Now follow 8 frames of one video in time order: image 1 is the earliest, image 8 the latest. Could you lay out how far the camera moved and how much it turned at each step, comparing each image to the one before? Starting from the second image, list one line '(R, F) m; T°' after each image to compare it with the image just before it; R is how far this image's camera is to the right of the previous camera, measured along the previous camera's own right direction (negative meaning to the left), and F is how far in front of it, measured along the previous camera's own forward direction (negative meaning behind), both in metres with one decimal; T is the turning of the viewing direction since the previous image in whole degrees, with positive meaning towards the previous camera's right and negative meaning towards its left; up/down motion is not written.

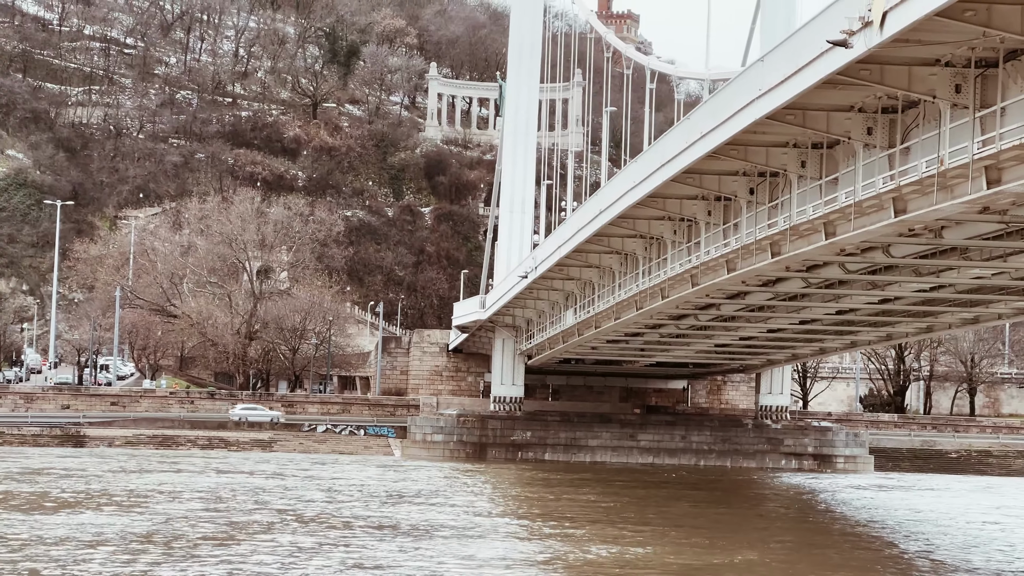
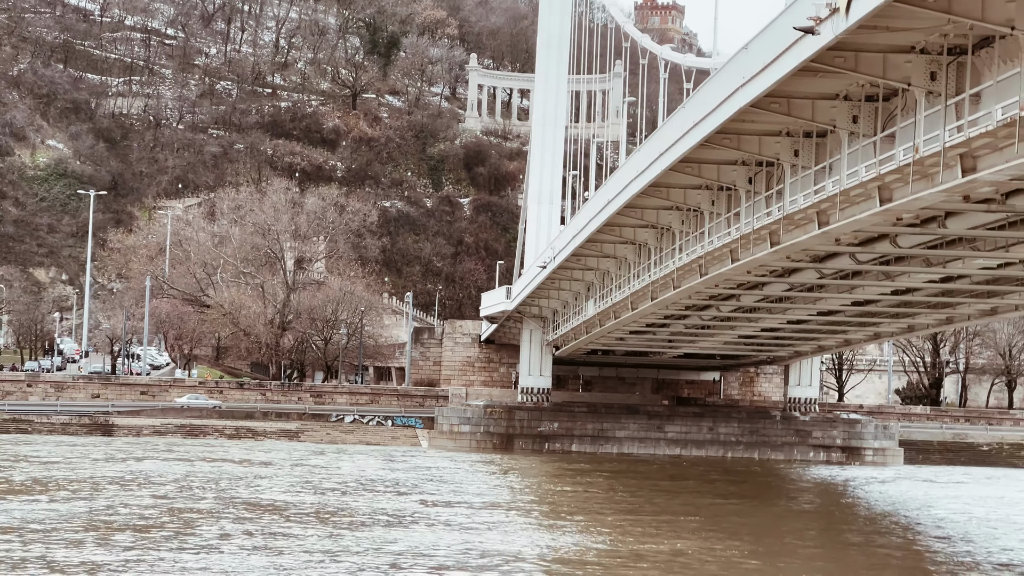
(+0.5, +0.1) m; -2°
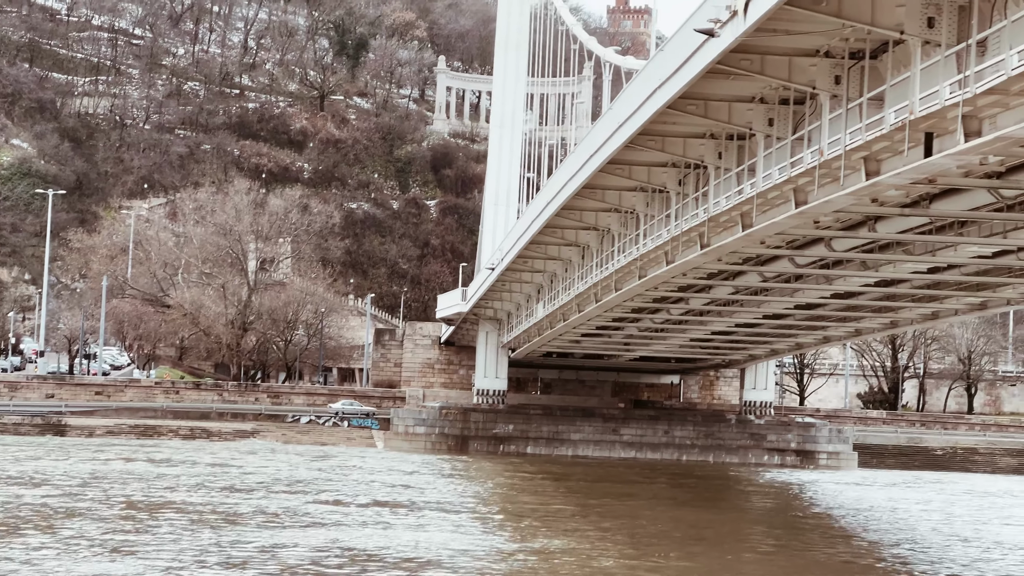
(+0.4, 0.0) m; +1°
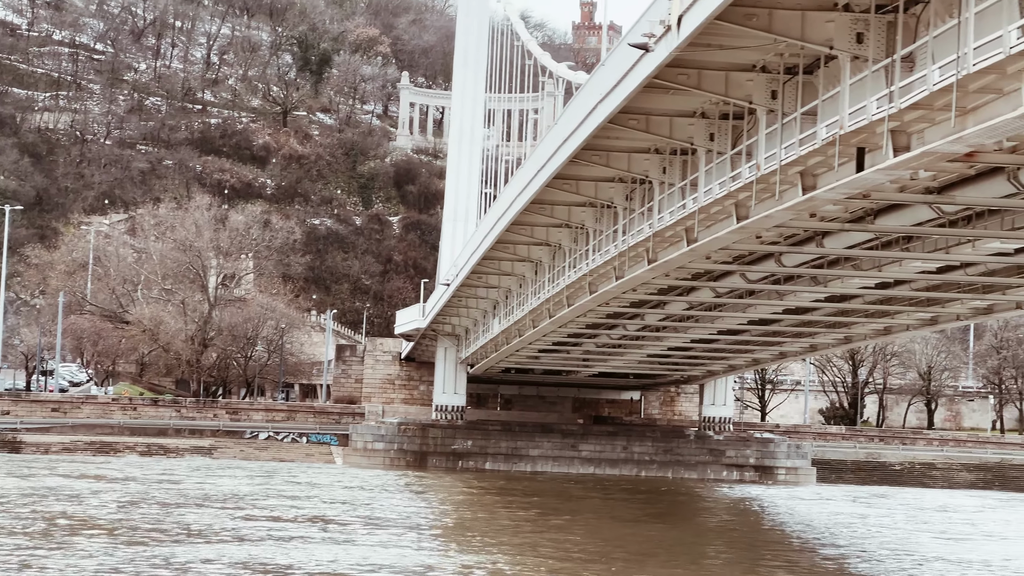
(+0.2, 0.0) m; +1°
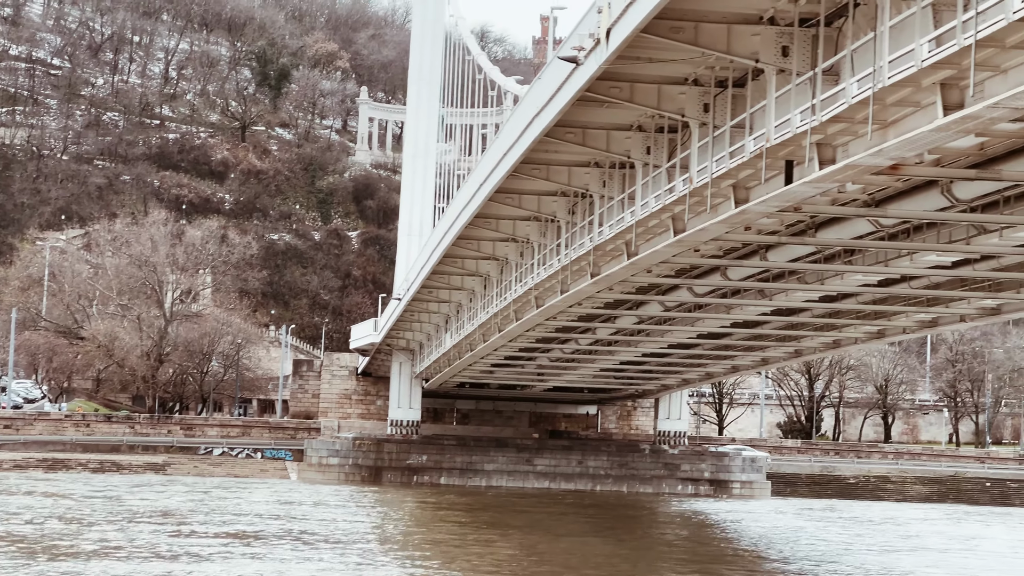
(+0.2, 0.0) m; +1°
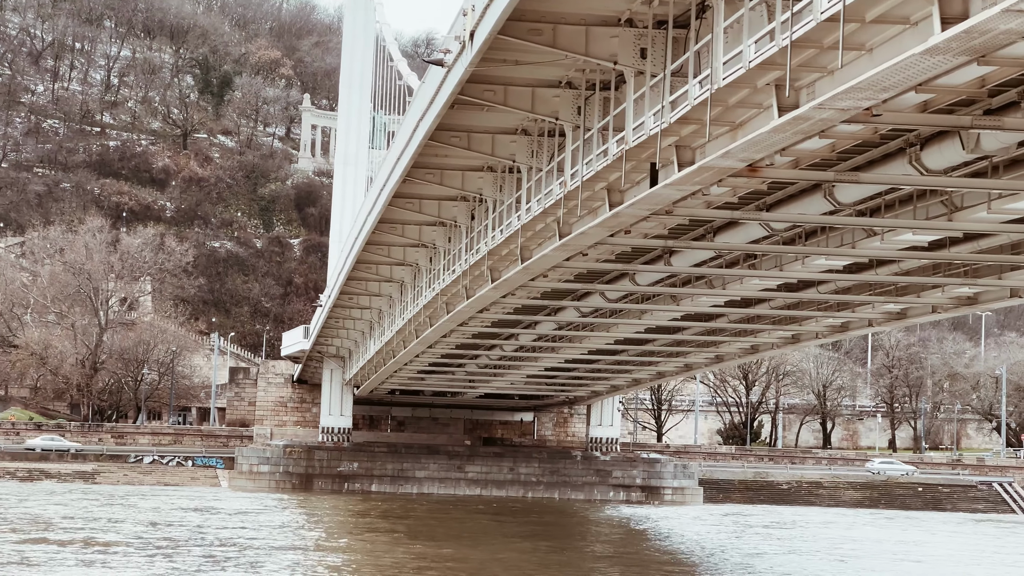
(+0.5, 0.0) m; +1°
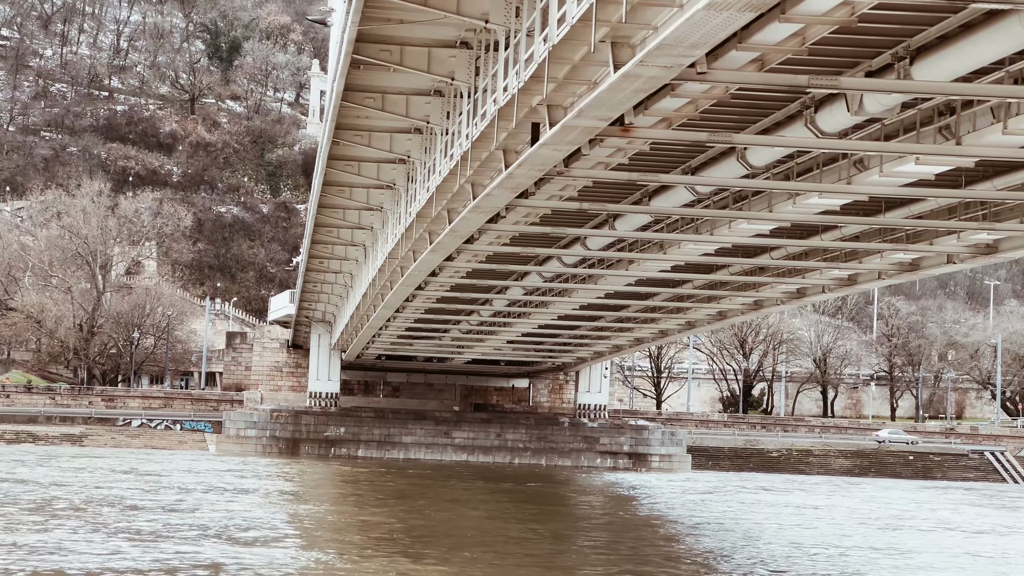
(+0.8, +0.1) m; -1°
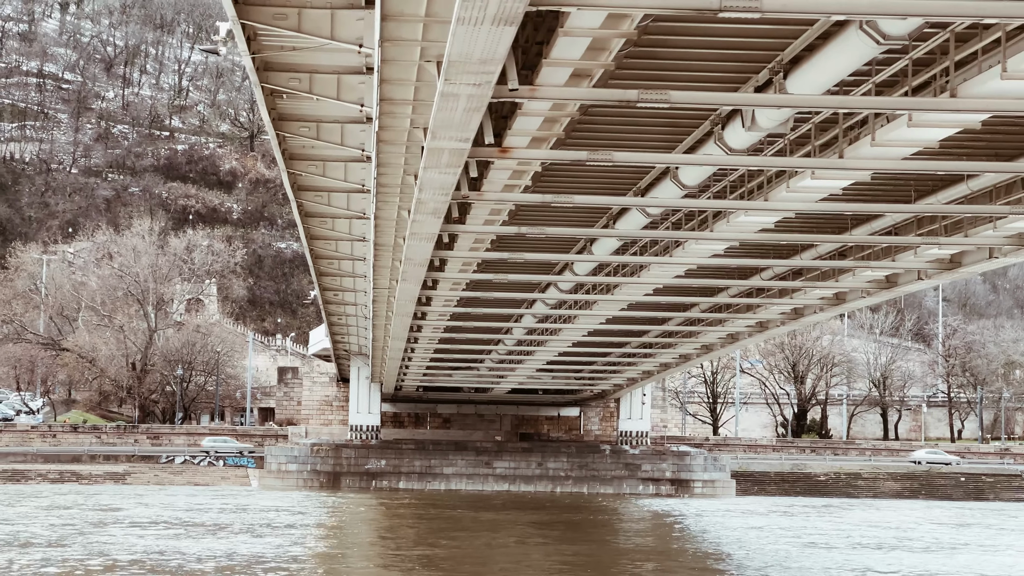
(+1.0, +0.1) m; -3°
